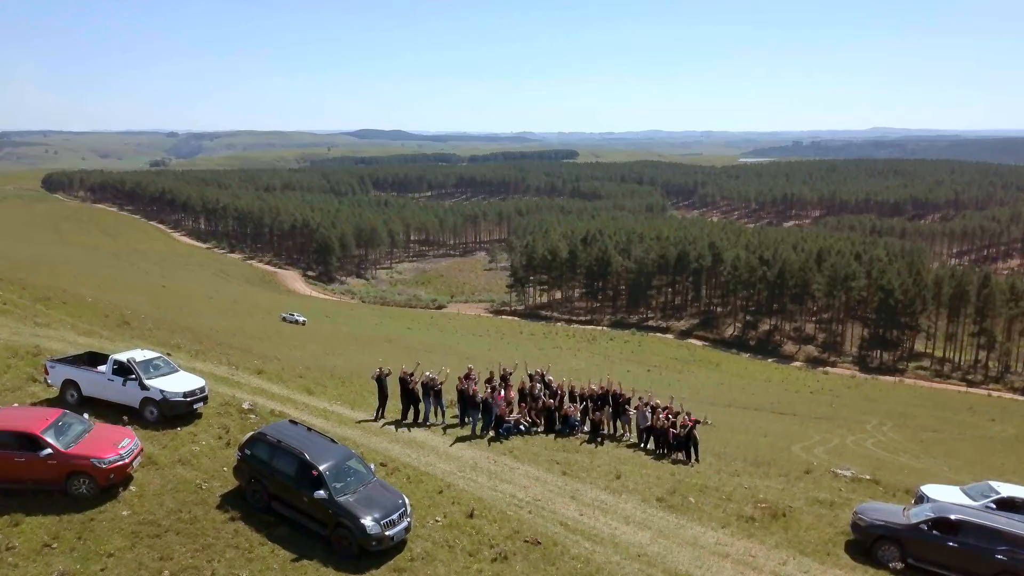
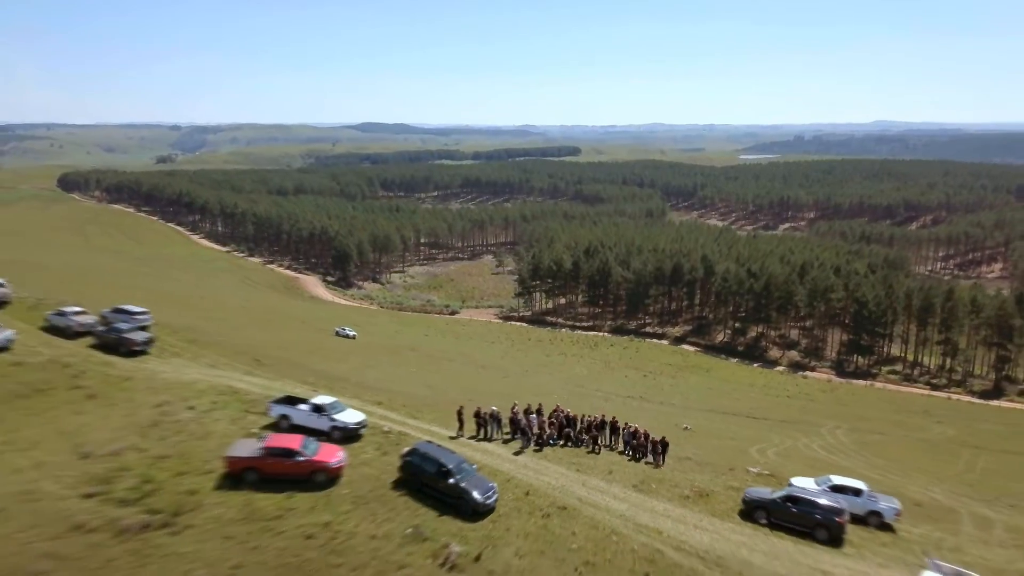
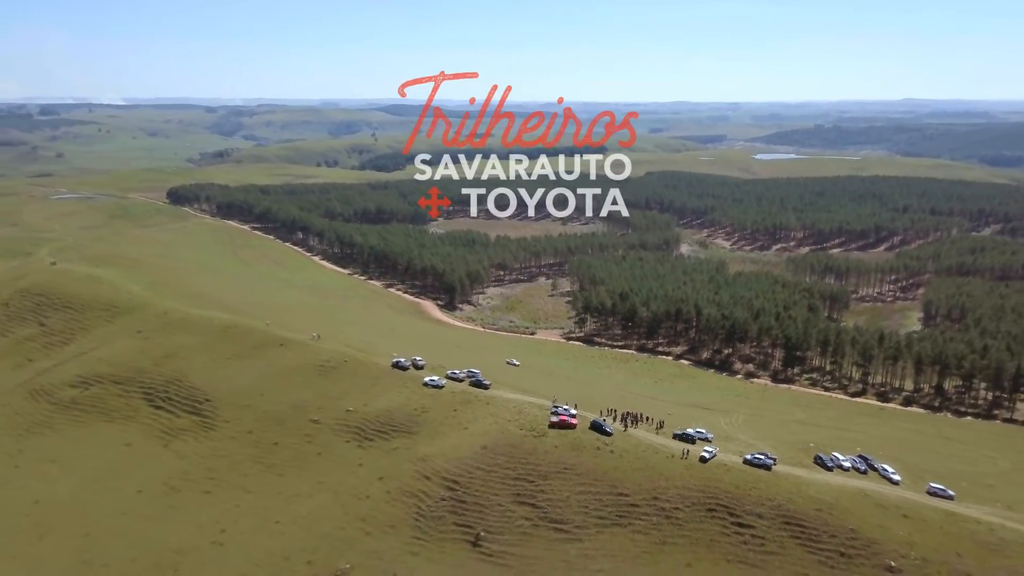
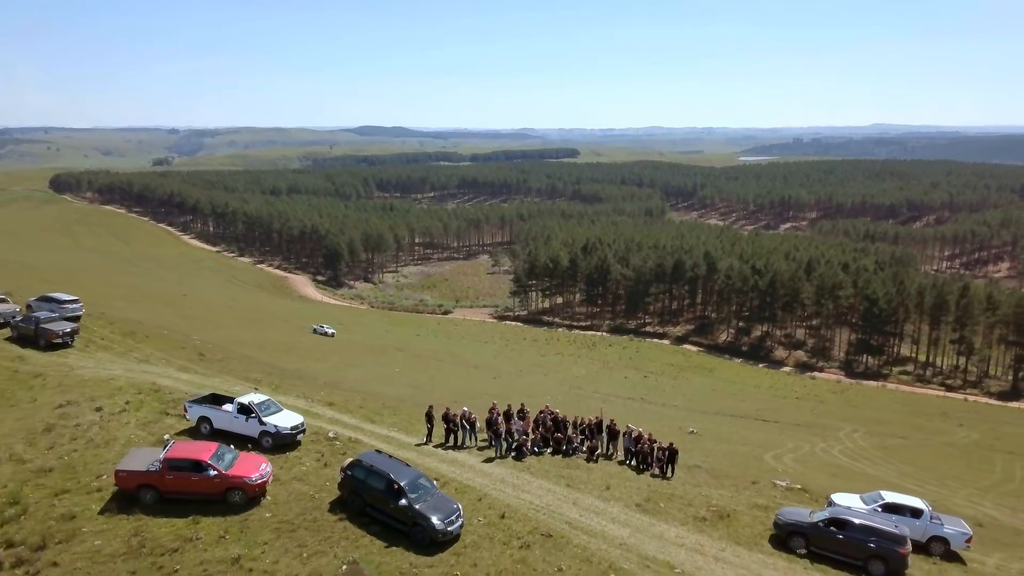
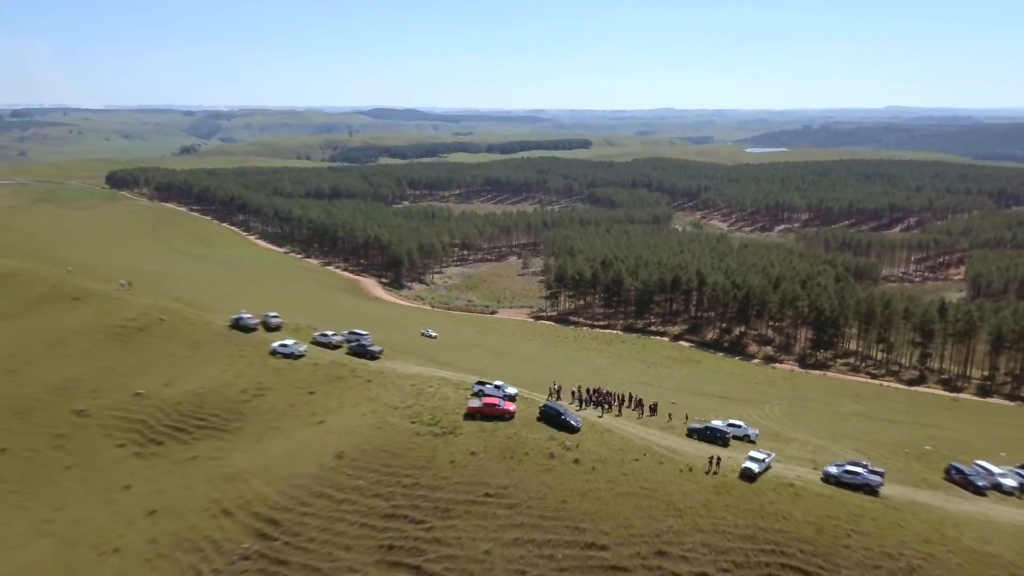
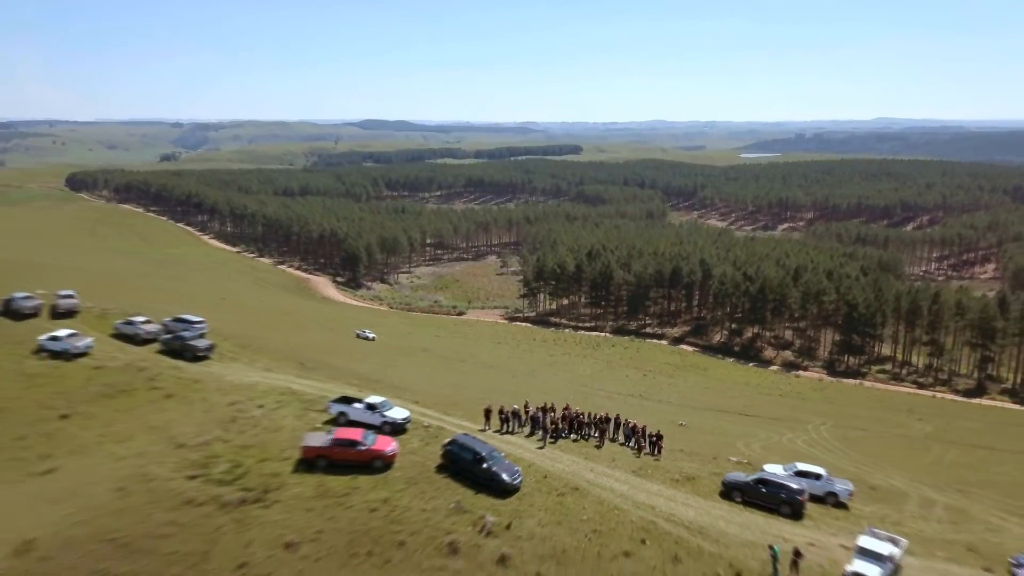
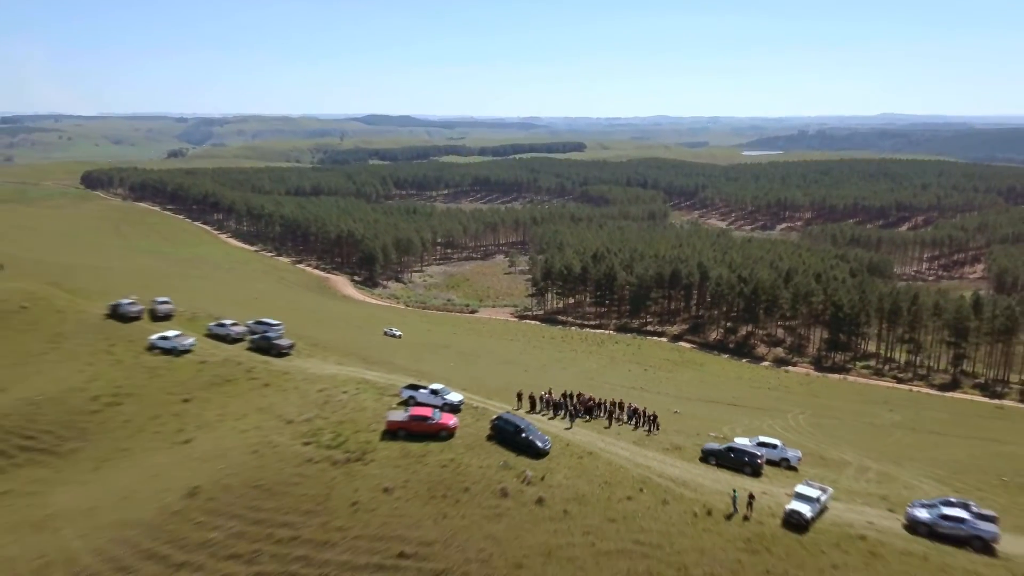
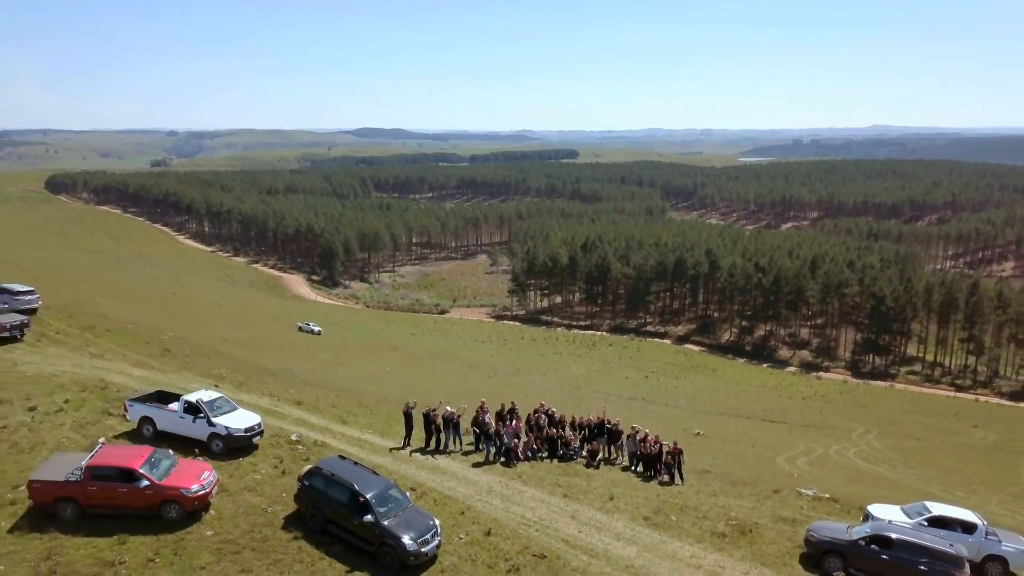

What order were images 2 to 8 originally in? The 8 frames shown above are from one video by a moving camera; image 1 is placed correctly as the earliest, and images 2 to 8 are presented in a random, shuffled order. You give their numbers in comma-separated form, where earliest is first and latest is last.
8, 4, 2, 6, 7, 5, 3
